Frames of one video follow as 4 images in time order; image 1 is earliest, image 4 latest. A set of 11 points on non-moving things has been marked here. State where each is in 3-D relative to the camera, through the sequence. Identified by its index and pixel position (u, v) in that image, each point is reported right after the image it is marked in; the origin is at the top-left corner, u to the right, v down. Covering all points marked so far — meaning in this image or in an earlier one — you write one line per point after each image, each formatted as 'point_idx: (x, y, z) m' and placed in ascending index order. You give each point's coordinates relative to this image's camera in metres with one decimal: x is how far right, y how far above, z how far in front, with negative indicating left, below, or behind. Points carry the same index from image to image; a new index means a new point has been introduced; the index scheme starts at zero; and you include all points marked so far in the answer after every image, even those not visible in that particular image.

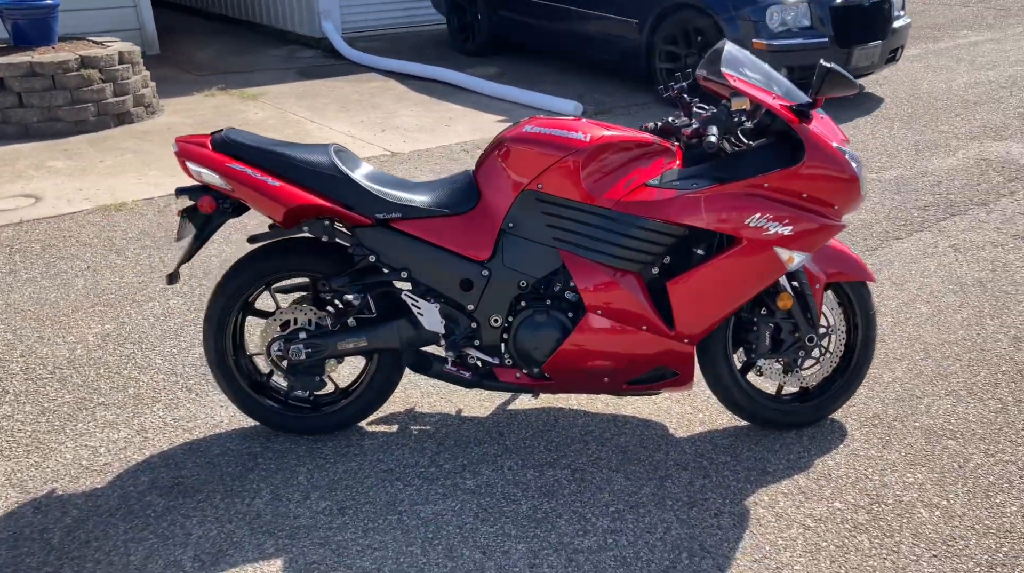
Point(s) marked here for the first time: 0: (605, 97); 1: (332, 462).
0: (+0.7, +1.5, +8.5) m
1: (-0.7, -0.7, +4.4) m
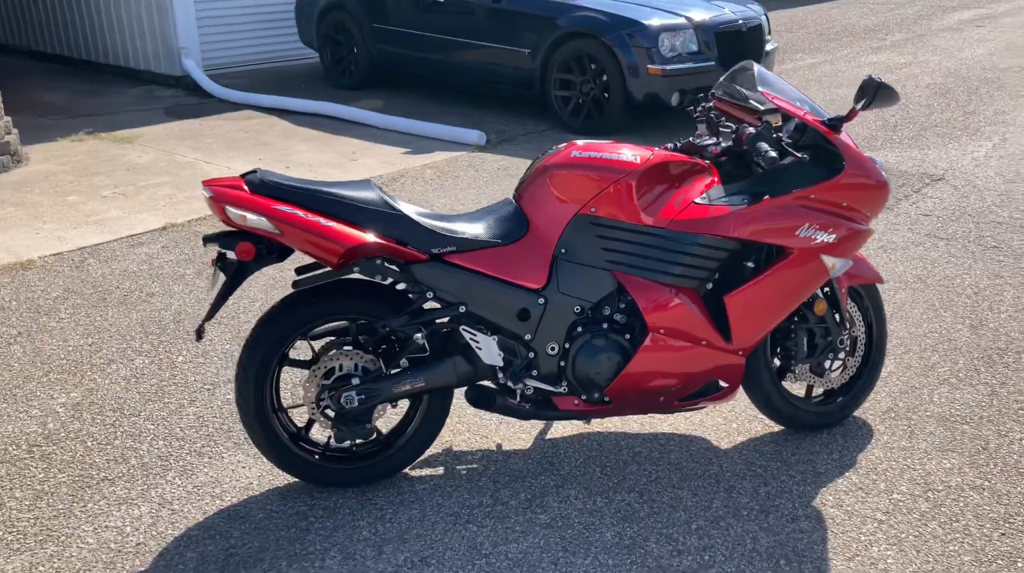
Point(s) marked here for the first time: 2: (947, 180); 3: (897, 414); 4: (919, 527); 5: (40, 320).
0: (-0.1, +1.3, +8.5) m
1: (-0.5, -0.9, +4.2) m
2: (+2.8, +0.7, +7.1) m
3: (+1.7, -0.5, +4.7) m
4: (+1.5, -0.9, +4.0) m
5: (-2.5, -0.2, +5.6) m
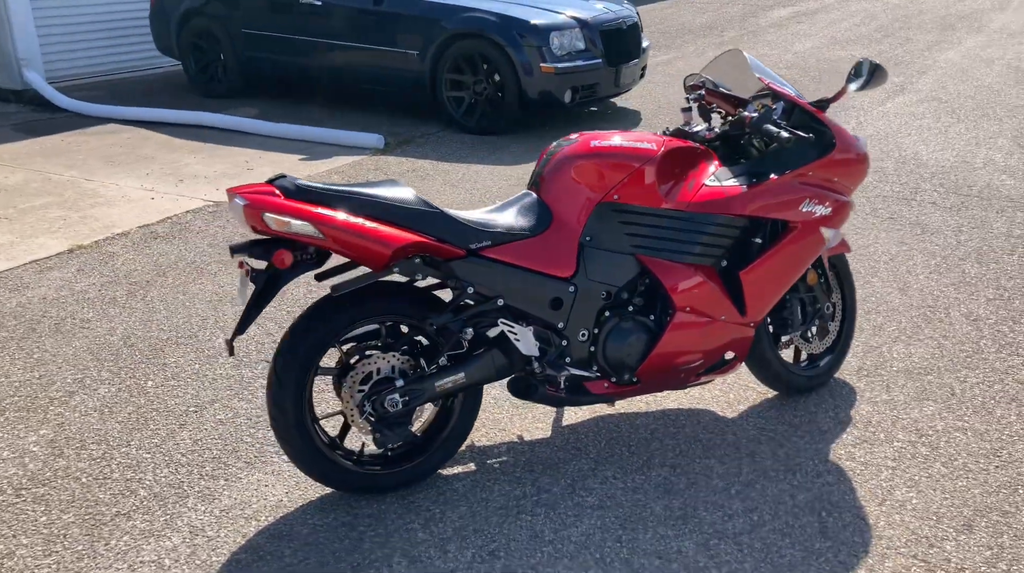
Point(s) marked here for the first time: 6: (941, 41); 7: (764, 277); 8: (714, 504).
0: (-1.0, +1.3, +8.5) m
1: (-0.3, -0.9, +4.2) m
2: (+2.2, +0.9, +7.7) m
3: (+1.7, -0.4, +5.1) m
4: (+1.7, -0.7, +4.3) m
5: (-2.6, -0.3, +5.2) m
6: (+4.2, +2.3, +10.5) m
7: (+1.0, 0.0, +4.4) m
8: (+0.8, -0.8, +4.2) m
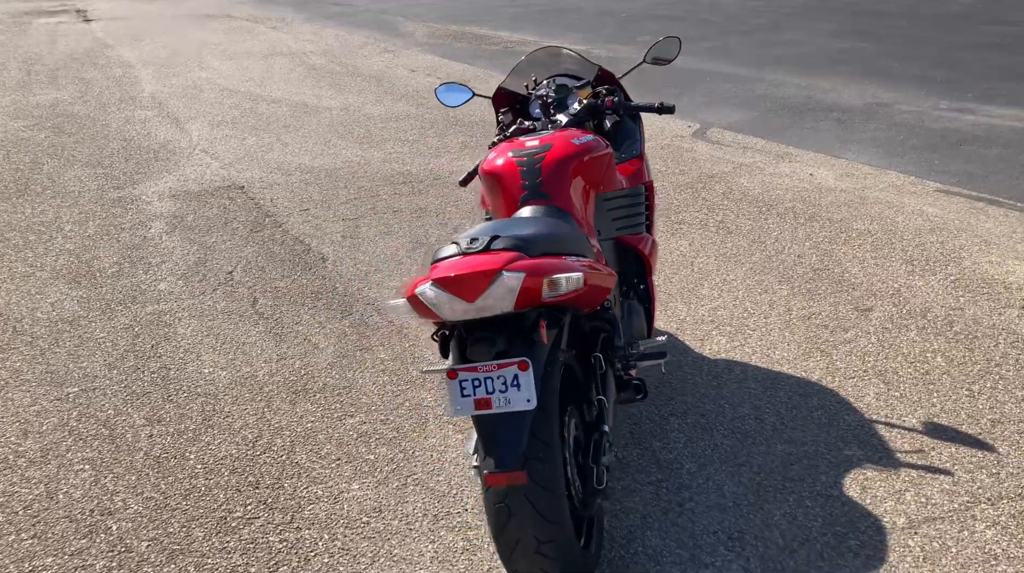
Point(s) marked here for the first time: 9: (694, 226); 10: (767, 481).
0: (-4.1, 0.0, +5.1) m
1: (+0.5, -0.9, +3.8) m
2: (-1.9, +0.7, +7.4) m
3: (+0.5, -0.1, +5.9) m
4: (+1.2, -0.3, +5.5) m
5: (-1.5, -1.3, +2.3) m
6: (-3.8, +2.0, +10.4) m
7: (+0.6, +0.3, +4.9) m
8: (+1.0, -0.6, +4.7) m
9: (+1.1, +0.4, +6.8) m
10: (+1.0, -0.8, +4.3) m
